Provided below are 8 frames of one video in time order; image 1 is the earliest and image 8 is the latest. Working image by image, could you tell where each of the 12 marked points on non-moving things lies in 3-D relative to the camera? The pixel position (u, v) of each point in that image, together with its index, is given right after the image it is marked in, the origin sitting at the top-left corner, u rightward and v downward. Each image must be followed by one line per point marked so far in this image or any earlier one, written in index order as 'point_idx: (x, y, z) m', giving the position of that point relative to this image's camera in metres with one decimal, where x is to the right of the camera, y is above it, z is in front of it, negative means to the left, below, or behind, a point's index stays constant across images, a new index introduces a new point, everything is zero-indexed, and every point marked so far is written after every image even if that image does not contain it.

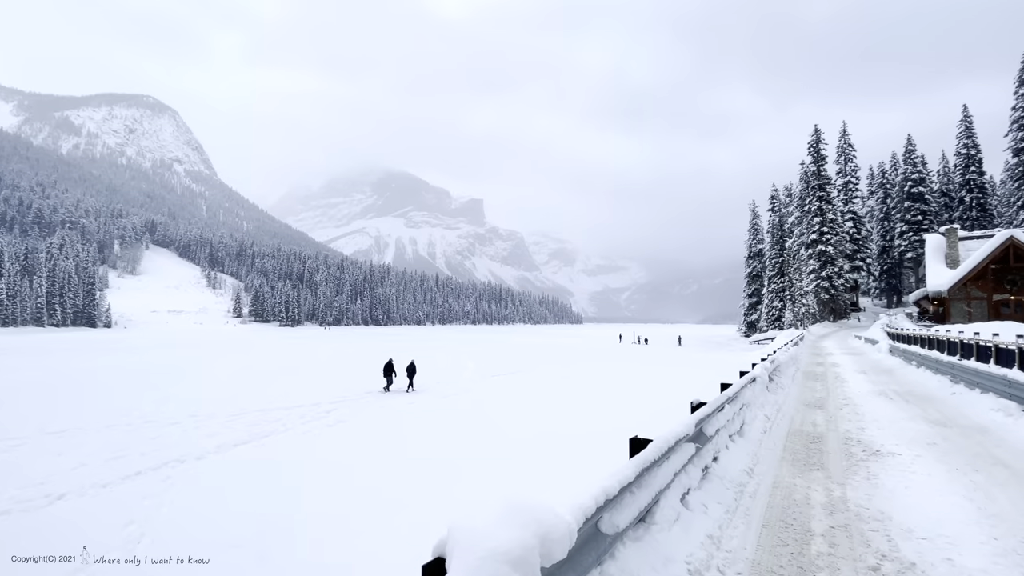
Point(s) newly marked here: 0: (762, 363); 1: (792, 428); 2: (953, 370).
0: (+5.5, -1.7, +10.3) m
1: (+4.7, -2.4, +7.9) m
2: (+11.9, -2.3, +12.5) m
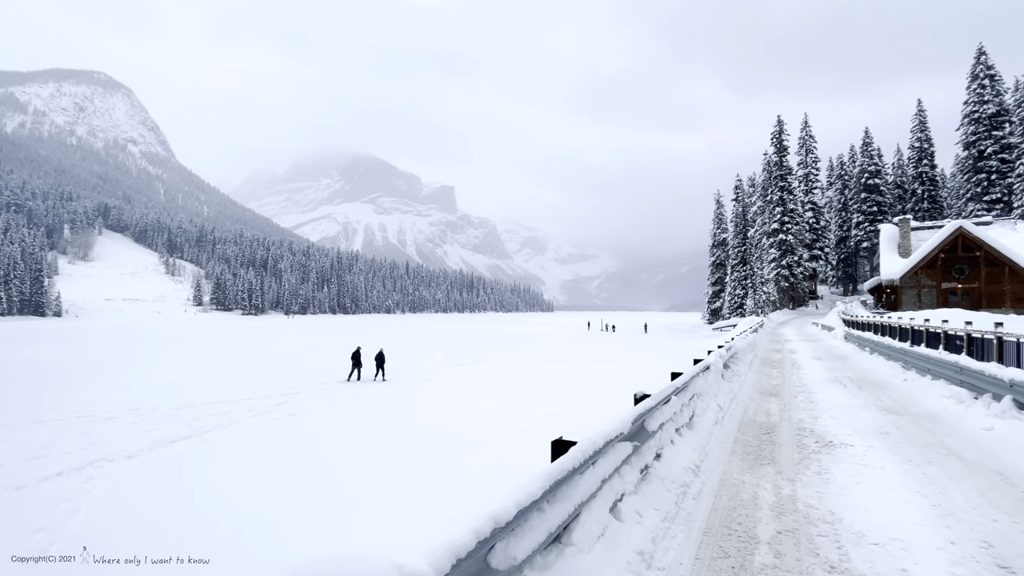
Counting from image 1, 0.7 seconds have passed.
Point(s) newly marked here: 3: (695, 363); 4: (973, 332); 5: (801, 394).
0: (+4.4, -1.4, +10.0) m
1: (+3.8, -2.1, +7.5) m
2: (+10.7, -1.9, +12.6) m
3: (+3.2, -1.3, +7.9) m
4: (+14.5, -1.4, +14.6) m
5: (+6.2, -2.2, +9.8) m
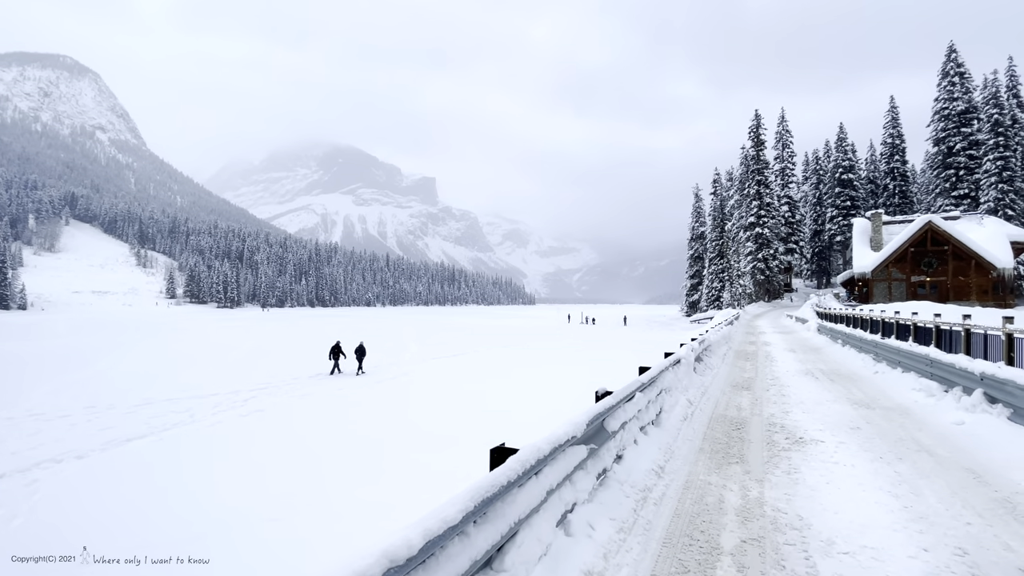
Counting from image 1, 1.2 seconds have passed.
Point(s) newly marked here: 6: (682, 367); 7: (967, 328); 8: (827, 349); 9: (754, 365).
0: (+3.7, -1.2, +9.8) m
1: (+3.2, -2.0, +7.3) m
2: (+9.9, -1.7, +12.6) m
3: (+2.6, -1.2, +7.7) m
4: (+13.6, -1.1, +14.8) m
5: (+5.5, -2.1, +9.7) m
6: (+3.1, -1.5, +8.4) m
7: (+12.7, -1.1, +13.0) m
8: (+11.6, -2.3, +17.0) m
9: (+7.0, -2.2, +13.3) m
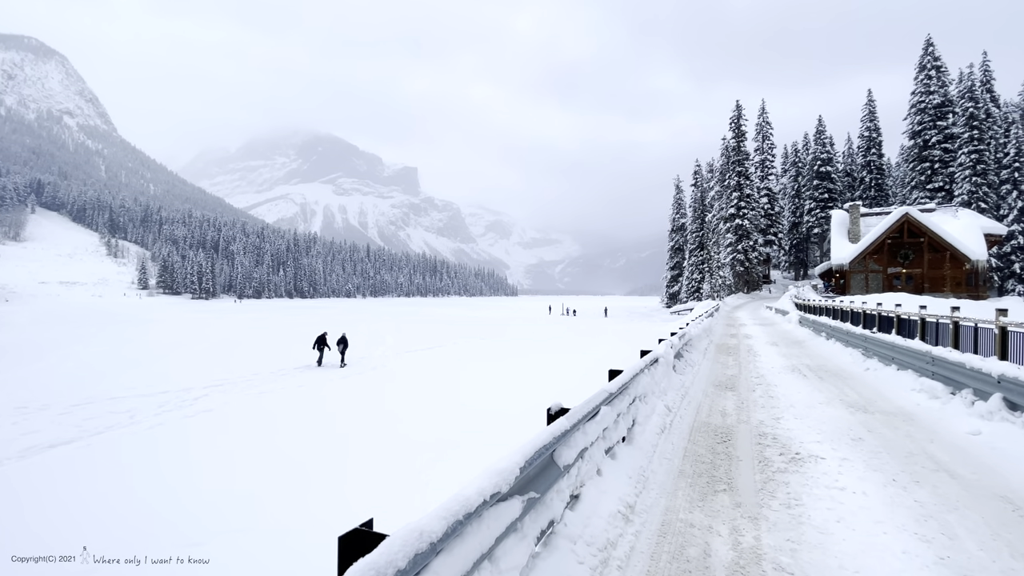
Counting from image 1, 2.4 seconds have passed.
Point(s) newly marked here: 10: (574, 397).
0: (+3.0, -1.0, +8.8) m
1: (+2.5, -1.8, +6.3) m
2: (+9.0, -1.4, +11.8) m
3: (+1.9, -1.0, +6.7) m
4: (+12.7, -0.9, +14.2) m
5: (+4.7, -1.9, +8.8) m
6: (+2.4, -1.3, +7.4) m
7: (+11.8, -0.8, +12.4) m
8: (+10.5, -1.9, +16.3) m
9: (+6.1, -1.9, +12.4) m
10: (+2.8, -4.6, +19.8) m
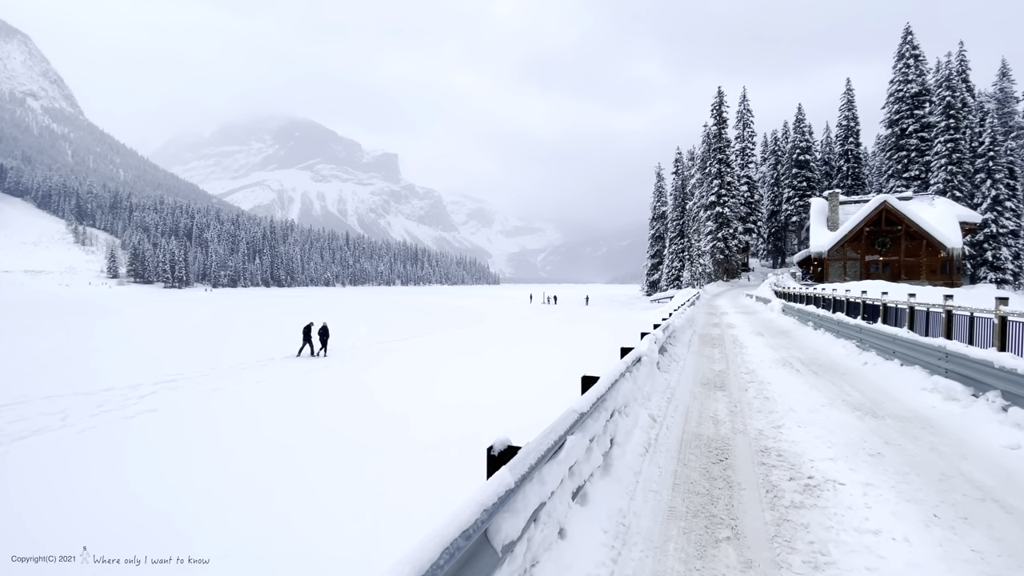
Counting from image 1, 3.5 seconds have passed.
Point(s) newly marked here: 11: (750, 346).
0: (+2.4, -0.8, +7.9) m
1: (+2.0, -1.7, +5.4) m
2: (+8.3, -1.1, +11.1) m
3: (+1.4, -0.8, +5.6) m
4: (+11.8, -0.5, +13.6) m
5: (+4.1, -1.6, +7.9) m
6: (+1.8, -1.1, +6.4) m
7: (+11.0, -0.5, +11.7) m
8: (+9.6, -1.5, +15.6) m
9: (+5.3, -1.6, +11.6) m
10: (+1.7, -4.1, +18.9) m
11: (+6.6, -1.6, +12.8) m
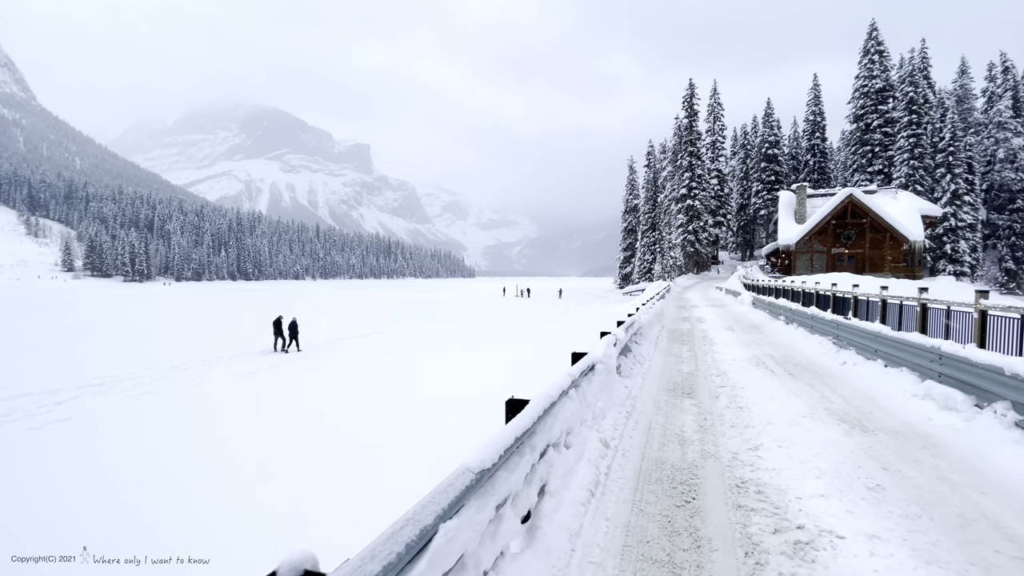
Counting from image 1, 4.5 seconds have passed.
0: (+1.5, -0.7, +6.9) m
1: (+1.3, -1.6, +4.3) m
2: (+7.2, -1.0, +10.4) m
3: (+0.6, -0.8, +4.6) m
4: (+10.6, -0.3, +13.1) m
5: (+3.2, -1.5, +7.0) m
6: (+1.0, -1.0, +5.4) m
7: (+9.9, -0.3, +11.2) m
8: (+8.3, -1.3, +15.0) m
9: (+4.2, -1.5, +10.7) m
10: (+0.3, -3.9, +17.9) m
11: (+5.4, -1.4, +12.0) m
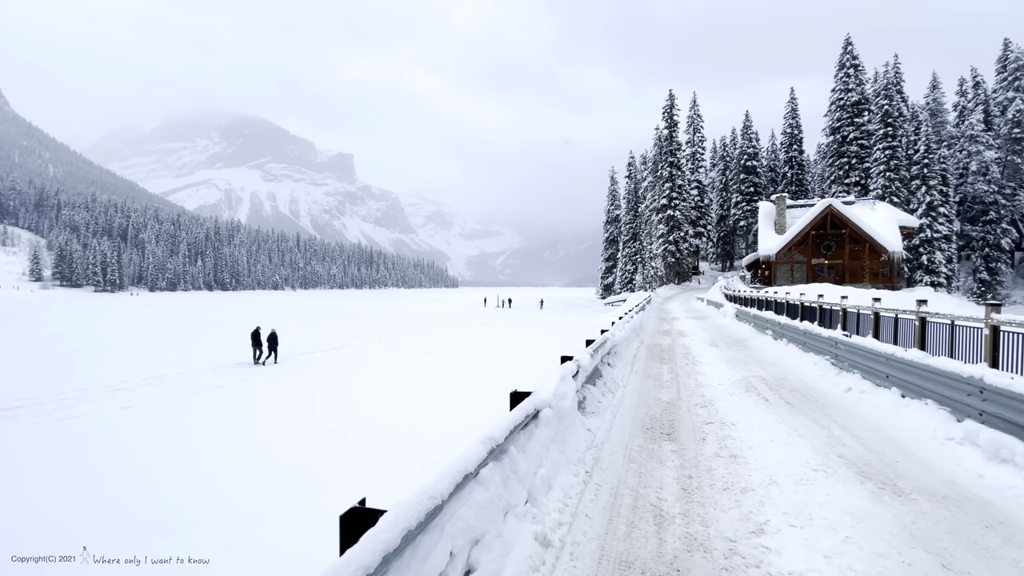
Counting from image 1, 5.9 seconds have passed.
0: (+0.7, -0.9, +5.5) m
1: (+0.6, -1.7, +3.0) m
2: (+6.3, -1.2, +9.2) m
3: (0.0, -0.9, +3.2) m
4: (+9.7, -0.6, +12.0) m
5: (+2.5, -1.7, +5.7) m
6: (+0.3, -1.2, +4.0) m
7: (+9.0, -0.6, +10.1) m
8: (+7.3, -1.6, +13.9) m
9: (+3.3, -1.7, +9.5) m
10: (-0.9, -4.3, +16.4) m
11: (+4.5, -1.7, +10.8) m
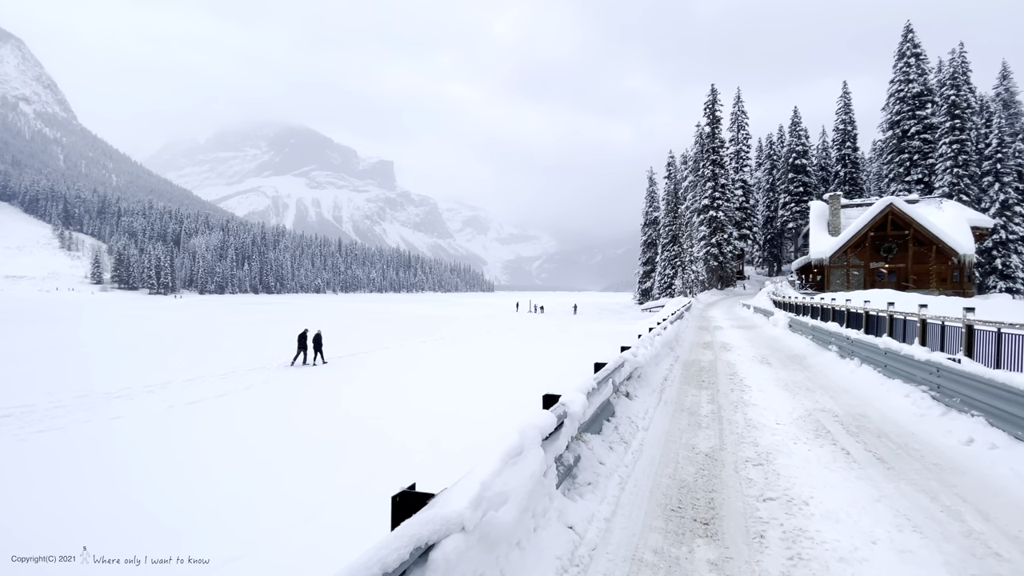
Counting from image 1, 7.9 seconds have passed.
0: (+0.4, -0.9, +3.7) m
1: (+0.1, -1.8, +1.2) m
2: (+6.3, -1.3, +7.0) m
3: (-0.6, -0.9, +1.5) m
4: (+9.8, -0.8, +9.5) m
5: (+2.1, -1.8, +3.8) m
6: (-0.1, -1.2, +2.3) m
7: (+9.0, -0.7, +7.7) m
8: (+7.6, -1.8, +11.6) m
9: (+3.3, -1.8, +7.5) m
10: (-0.4, -4.4, +14.7) m
11: (+4.6, -1.9, +8.7) m
